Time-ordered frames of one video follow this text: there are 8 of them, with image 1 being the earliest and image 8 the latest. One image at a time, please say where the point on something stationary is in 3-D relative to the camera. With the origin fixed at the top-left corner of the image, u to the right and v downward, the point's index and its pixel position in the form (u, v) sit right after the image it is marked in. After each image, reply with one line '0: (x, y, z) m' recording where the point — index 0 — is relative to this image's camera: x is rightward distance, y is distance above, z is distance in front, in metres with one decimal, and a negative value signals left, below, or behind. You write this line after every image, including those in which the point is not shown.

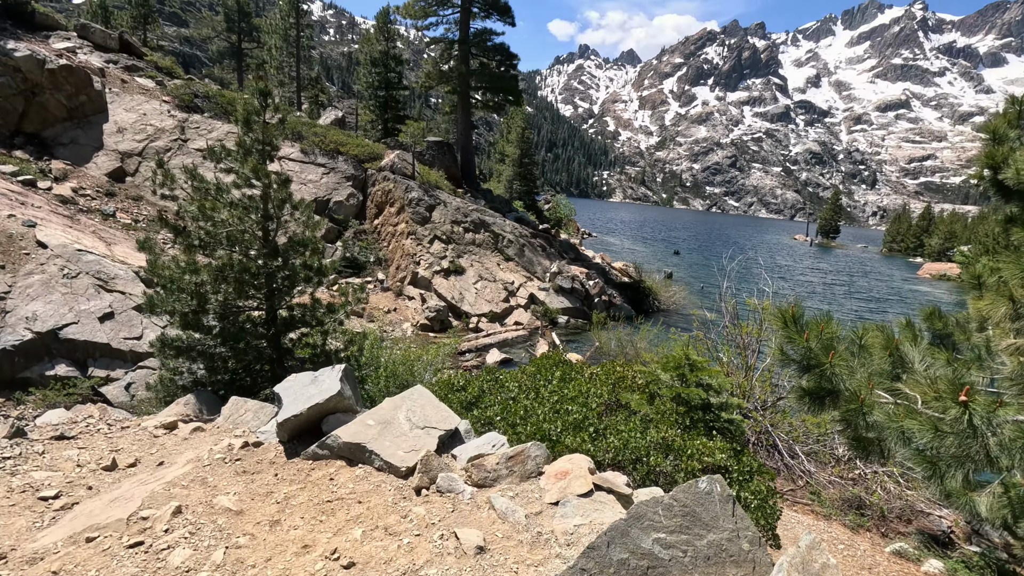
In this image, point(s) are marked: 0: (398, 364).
0: (-1.6, -1.2, +8.0) m
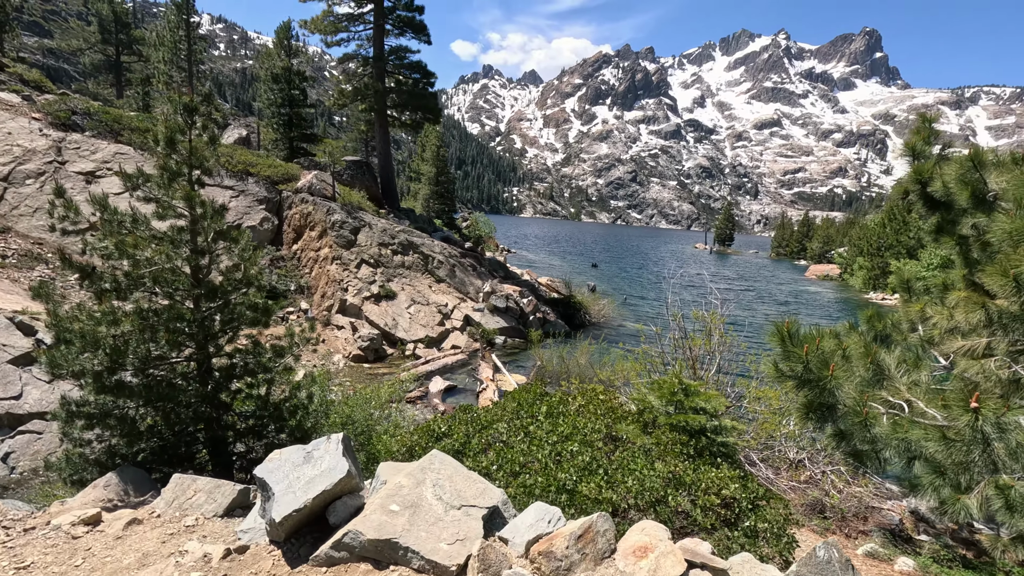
0: (-2.1, -1.7, +7.2) m
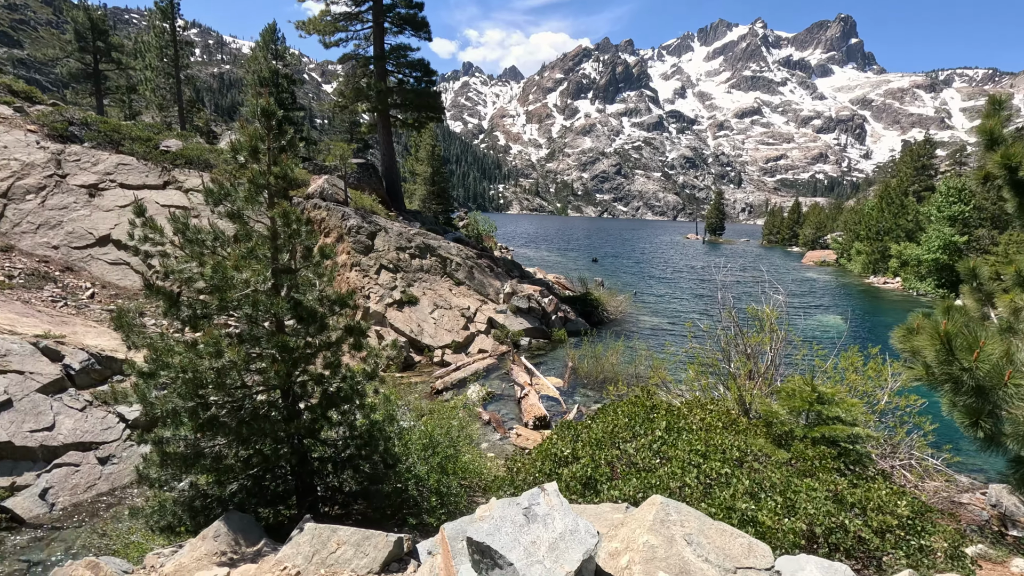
0: (-0.9, -1.8, +6.7) m
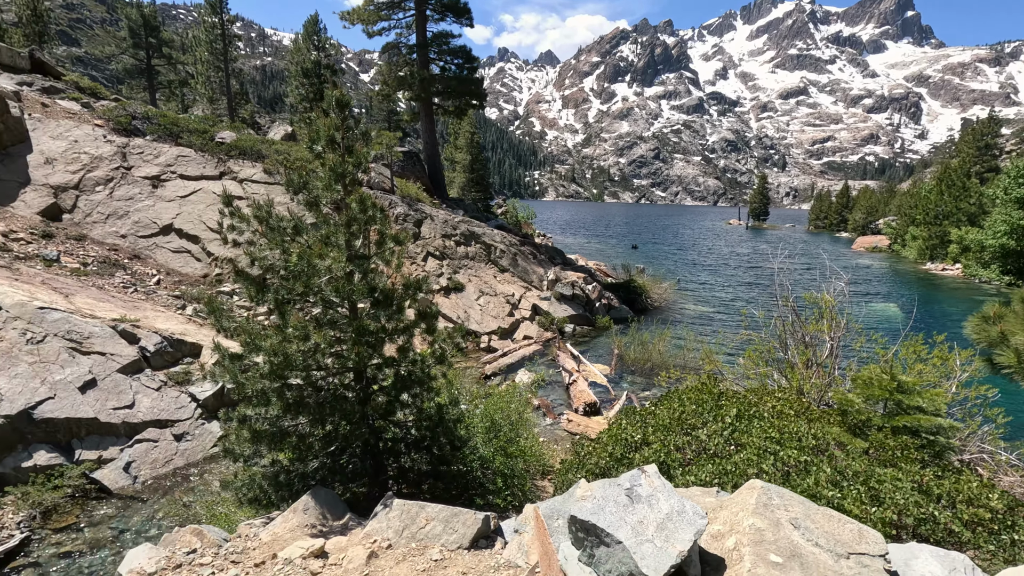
0: (-0.1, -1.6, +6.9) m
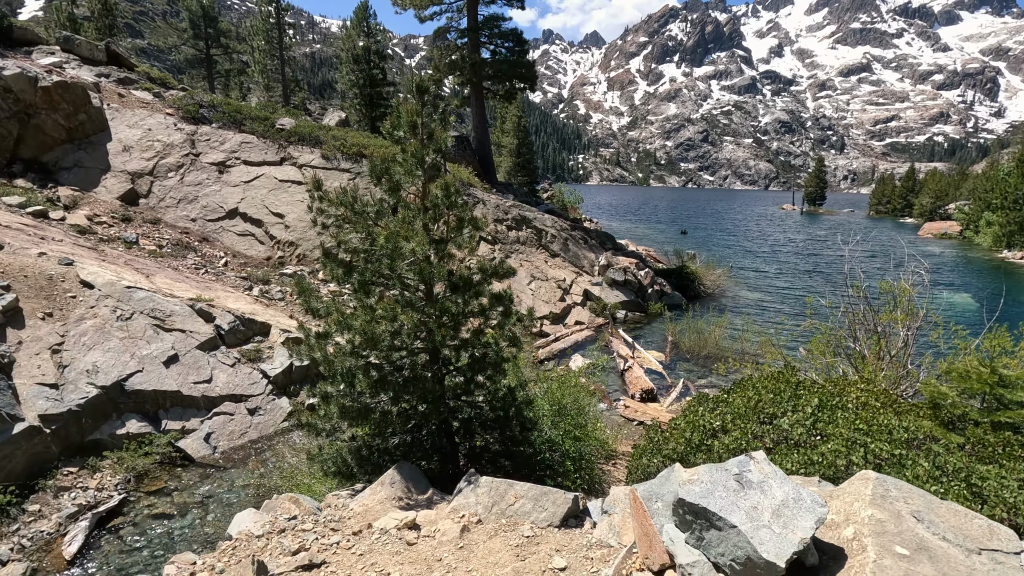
0: (+0.7, -1.4, +6.9) m
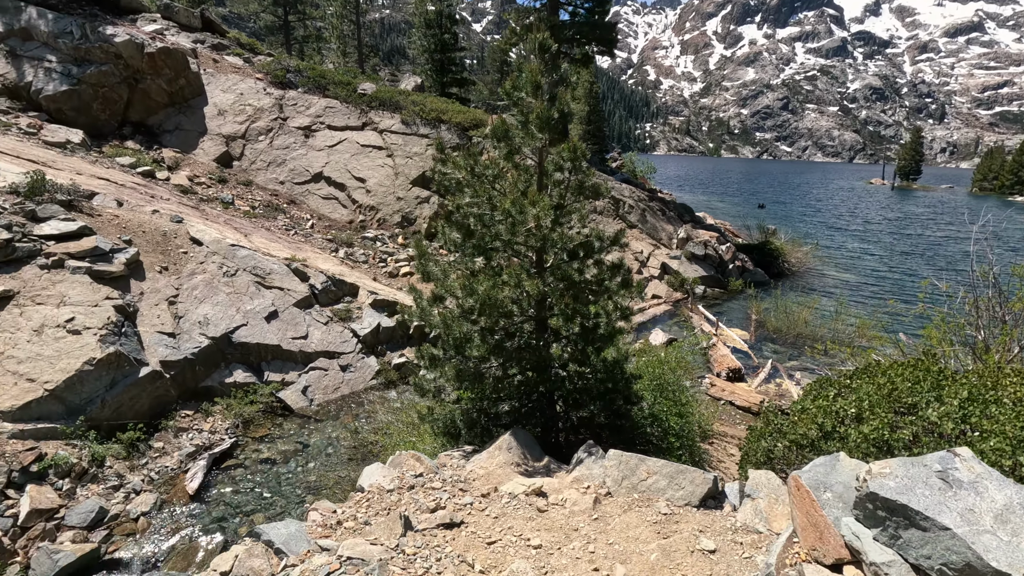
0: (+1.9, -1.1, +6.7) m
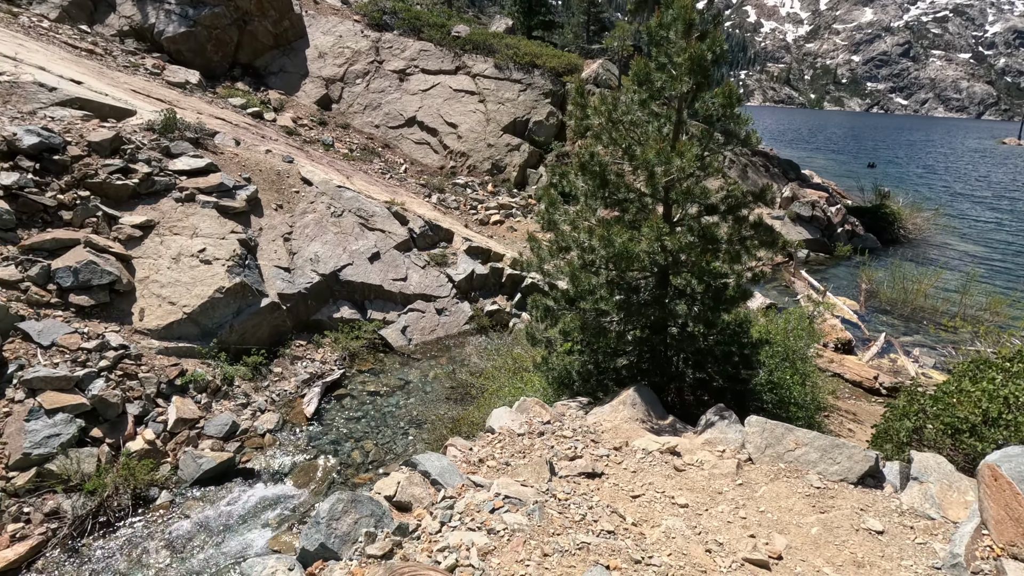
0: (+3.3, -0.7, +6.4) m
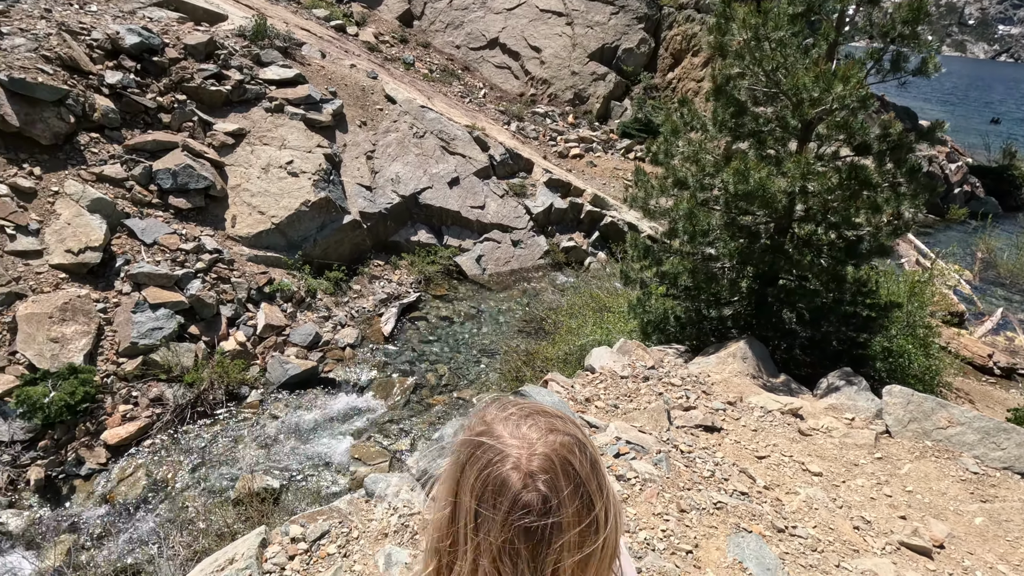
0: (+4.3, -0.2, +5.7) m
